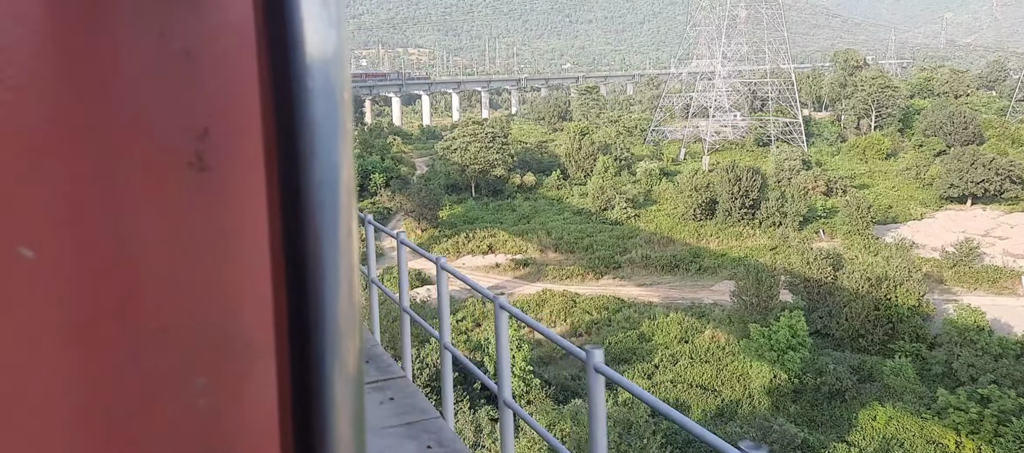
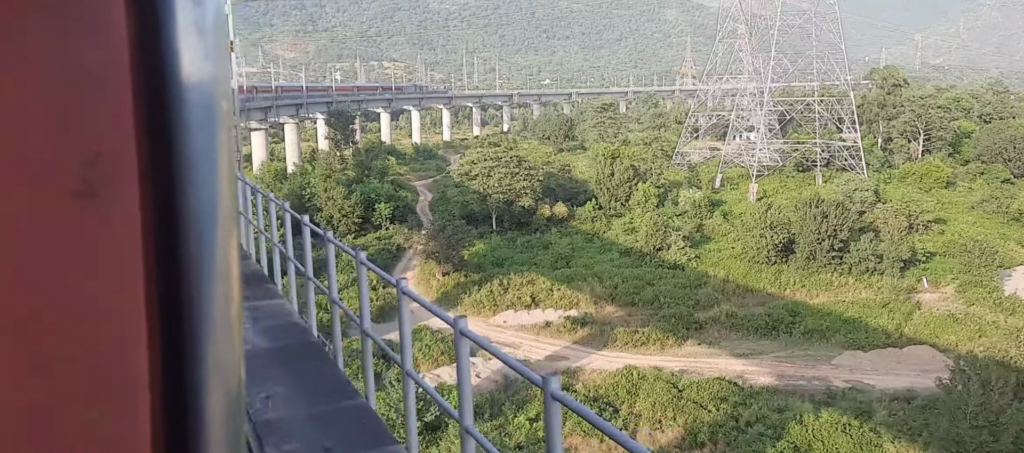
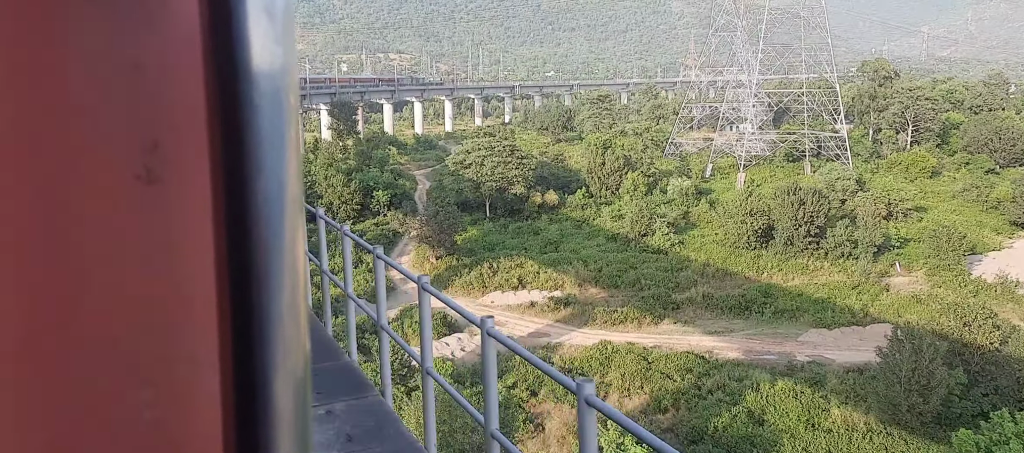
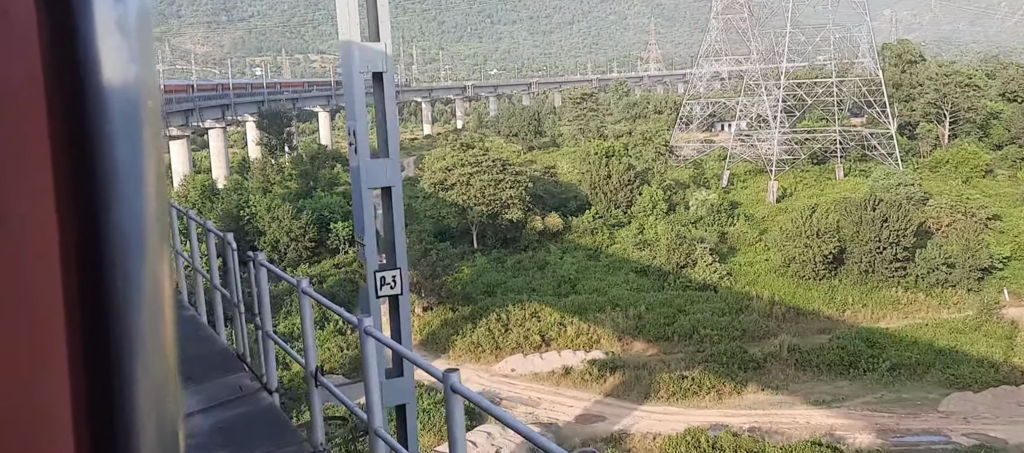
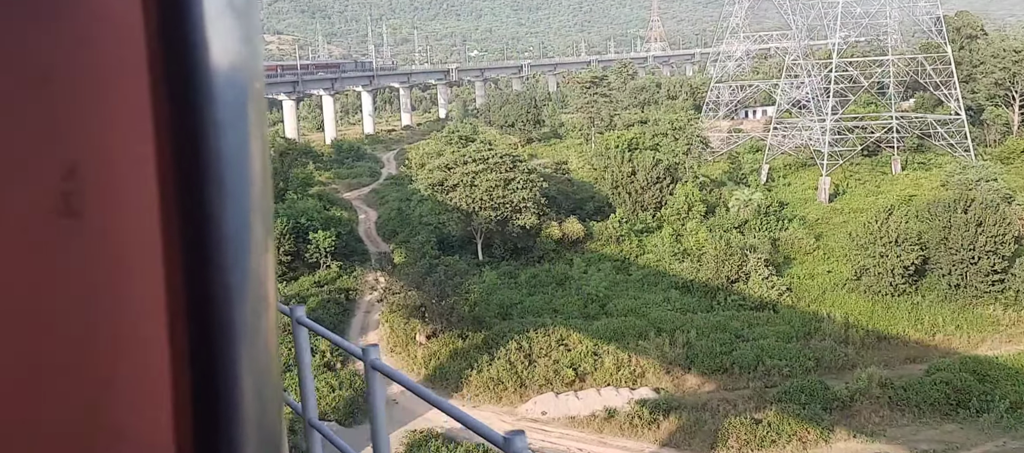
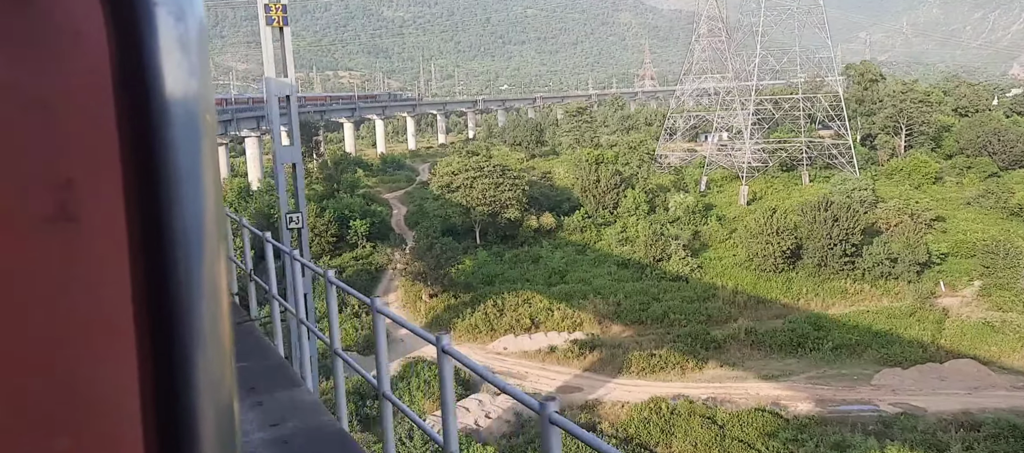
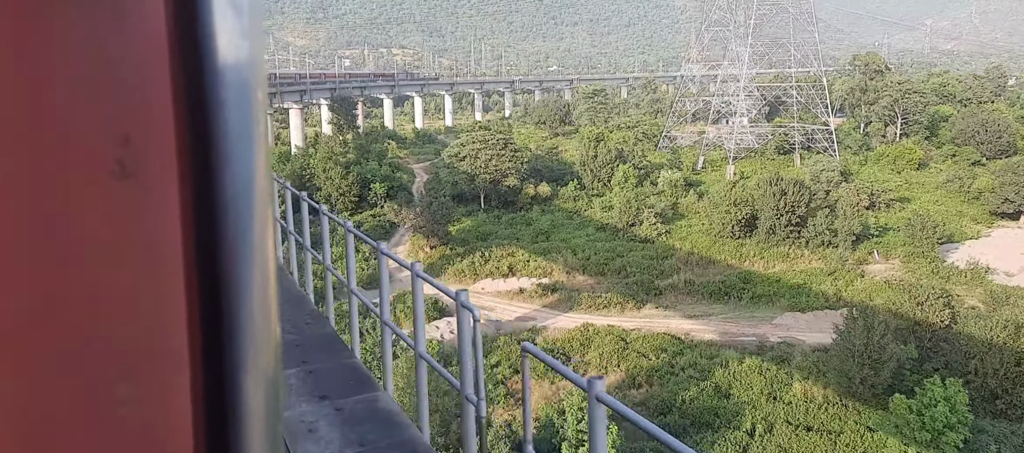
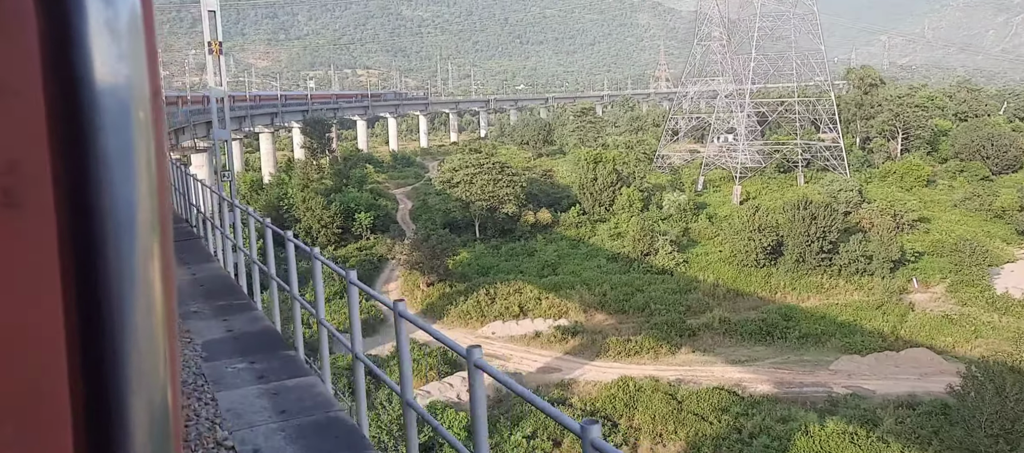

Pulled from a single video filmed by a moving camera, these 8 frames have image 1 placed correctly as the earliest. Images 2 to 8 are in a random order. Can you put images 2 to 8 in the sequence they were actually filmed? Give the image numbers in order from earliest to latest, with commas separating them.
7, 3, 2, 8, 6, 4, 5
